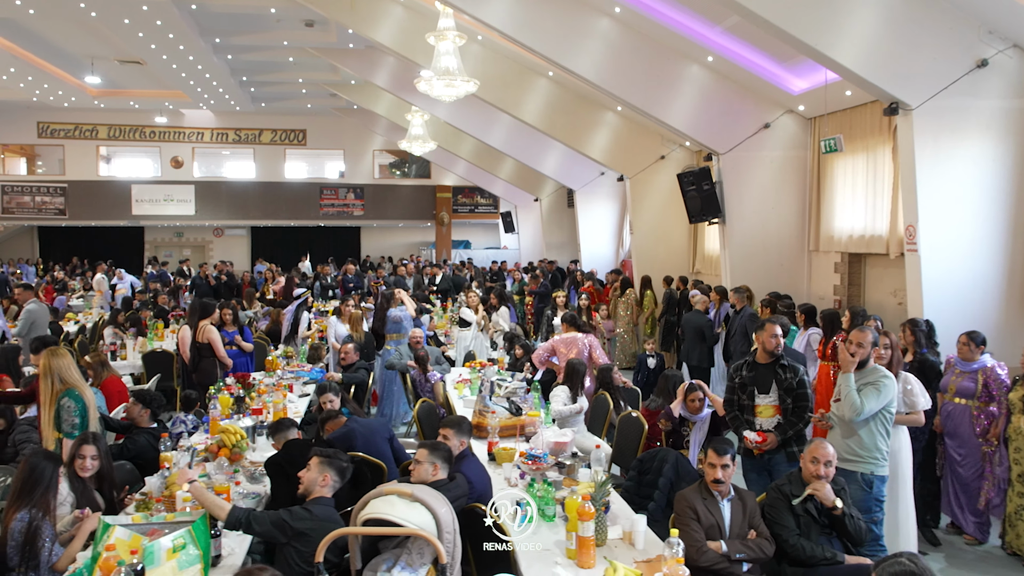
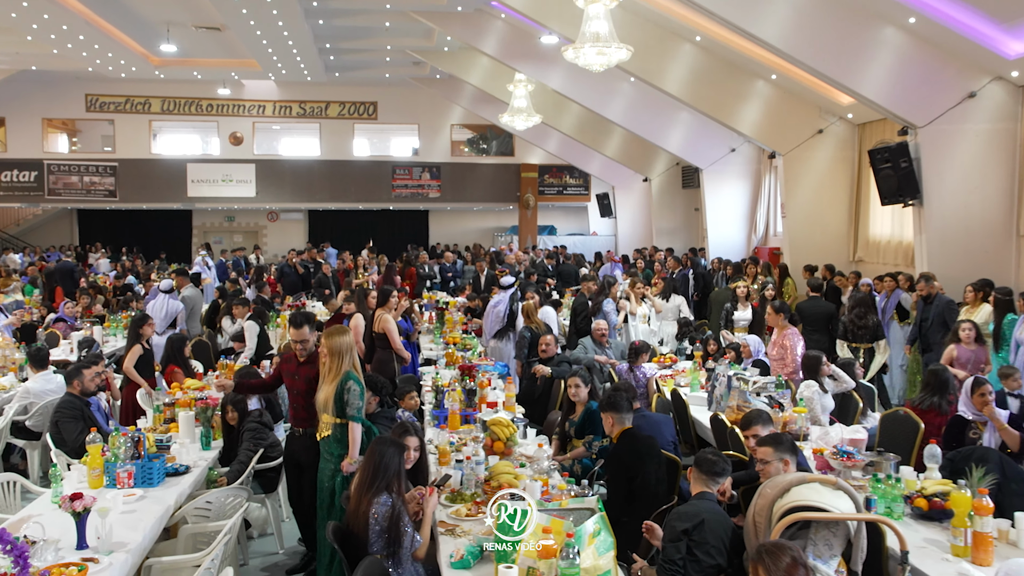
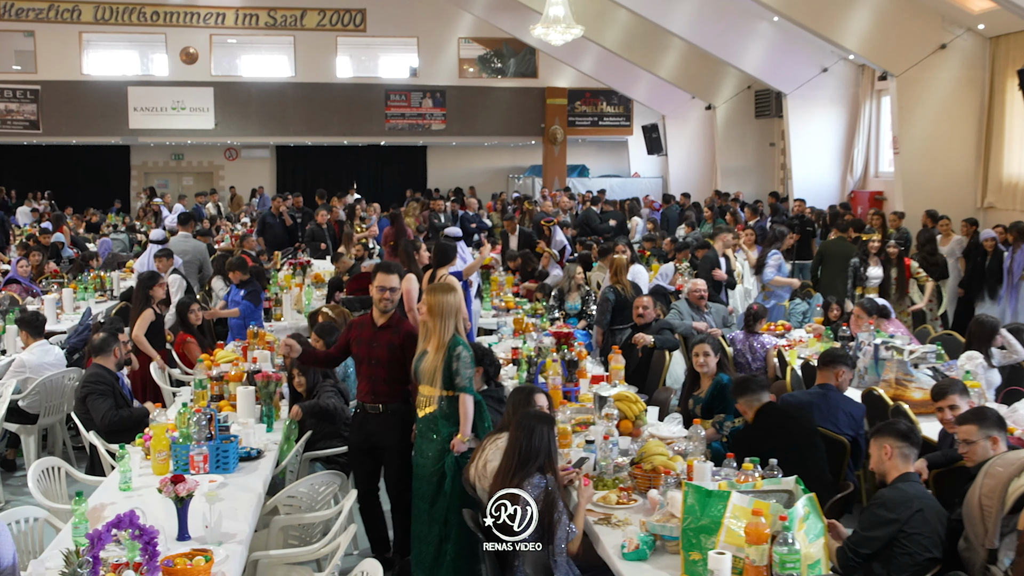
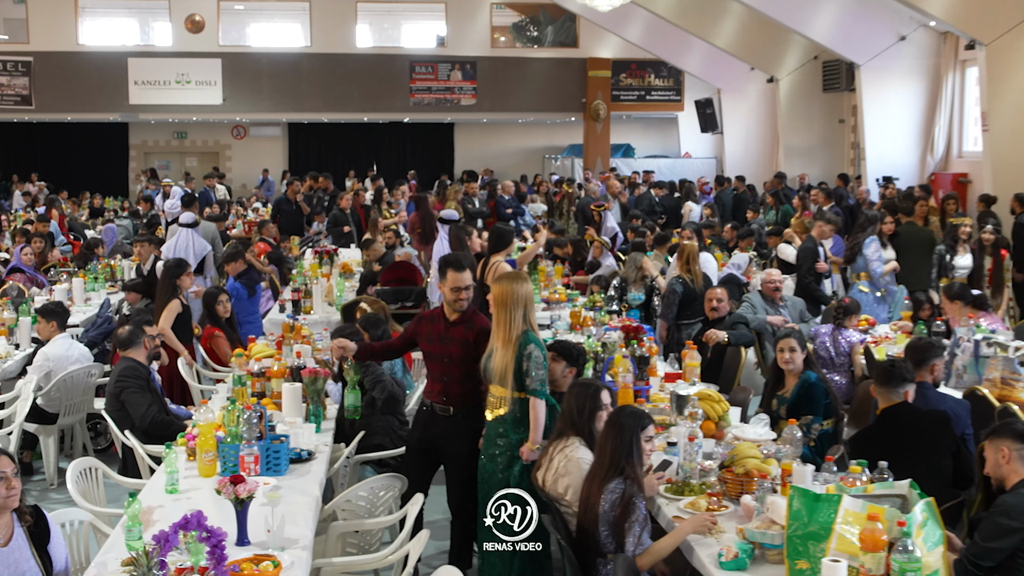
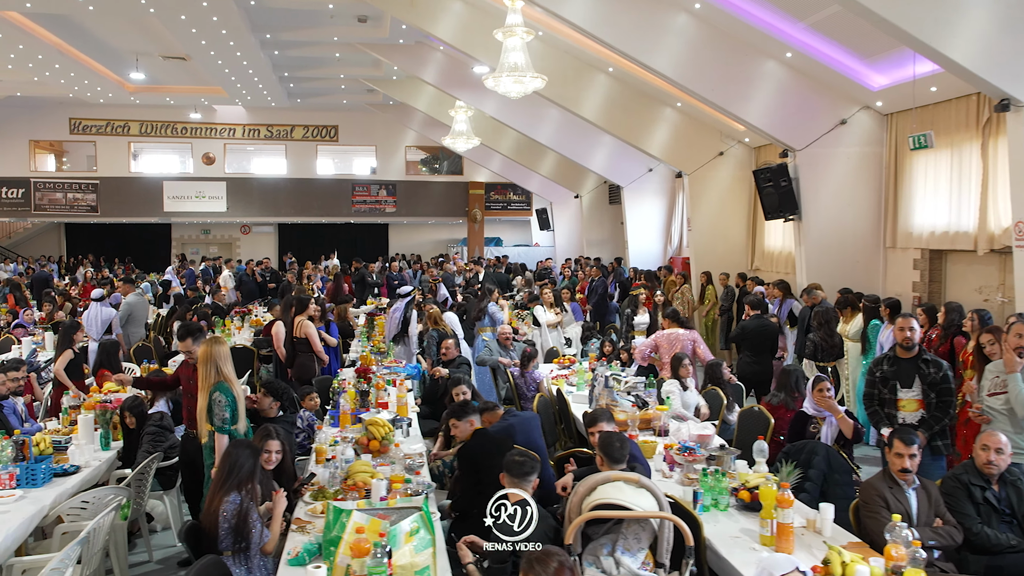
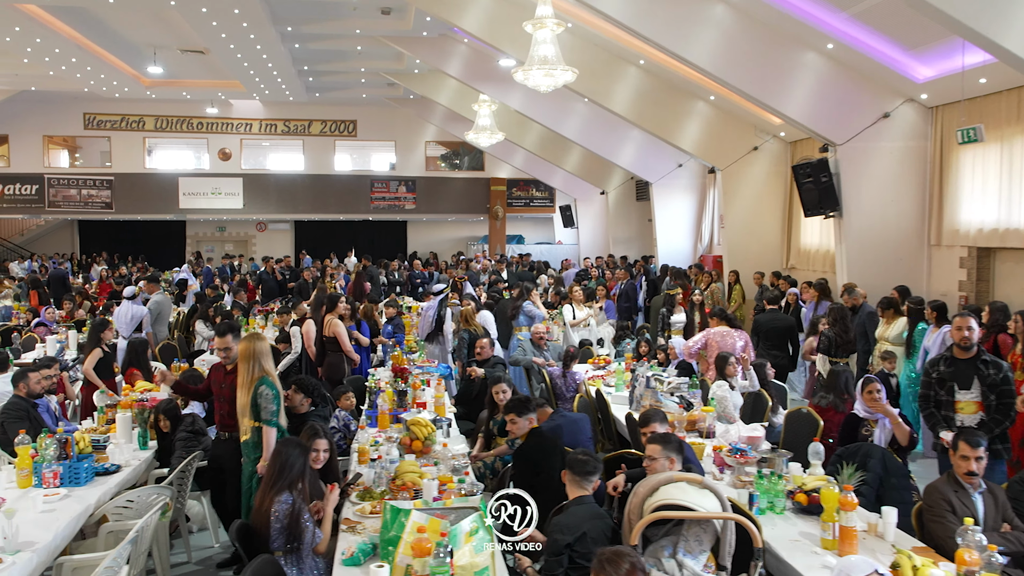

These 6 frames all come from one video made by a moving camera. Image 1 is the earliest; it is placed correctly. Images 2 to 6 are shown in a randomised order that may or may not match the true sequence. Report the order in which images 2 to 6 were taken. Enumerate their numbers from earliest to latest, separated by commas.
5, 6, 2, 3, 4
